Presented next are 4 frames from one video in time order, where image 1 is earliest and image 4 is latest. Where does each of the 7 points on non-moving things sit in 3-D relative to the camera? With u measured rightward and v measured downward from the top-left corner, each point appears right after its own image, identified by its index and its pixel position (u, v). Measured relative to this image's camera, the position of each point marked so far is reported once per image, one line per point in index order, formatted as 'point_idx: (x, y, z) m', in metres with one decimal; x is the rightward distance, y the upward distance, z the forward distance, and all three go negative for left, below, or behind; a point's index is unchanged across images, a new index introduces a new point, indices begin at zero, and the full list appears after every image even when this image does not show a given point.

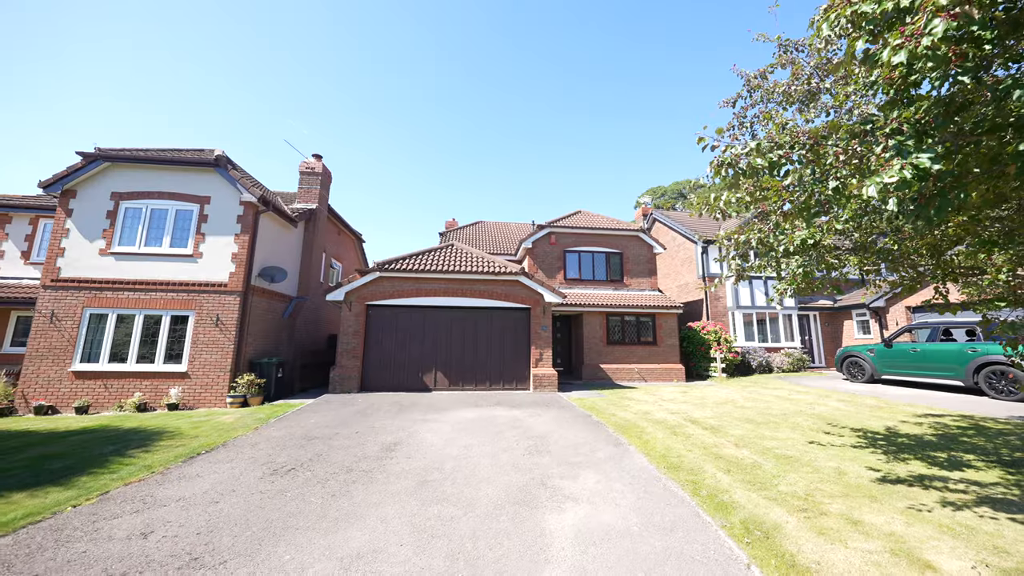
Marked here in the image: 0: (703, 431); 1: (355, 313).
0: (+3.7, -2.7, +7.1) m
1: (-5.3, -0.9, +12.5) m
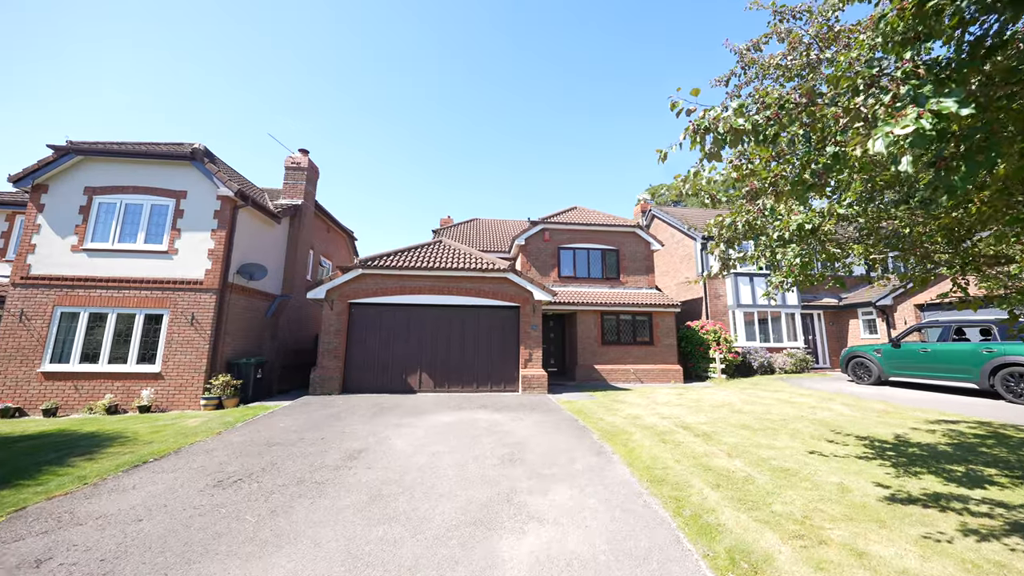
0: (+3.2, -2.7, +6.6) m
1: (-5.6, -0.8, +12.0) m
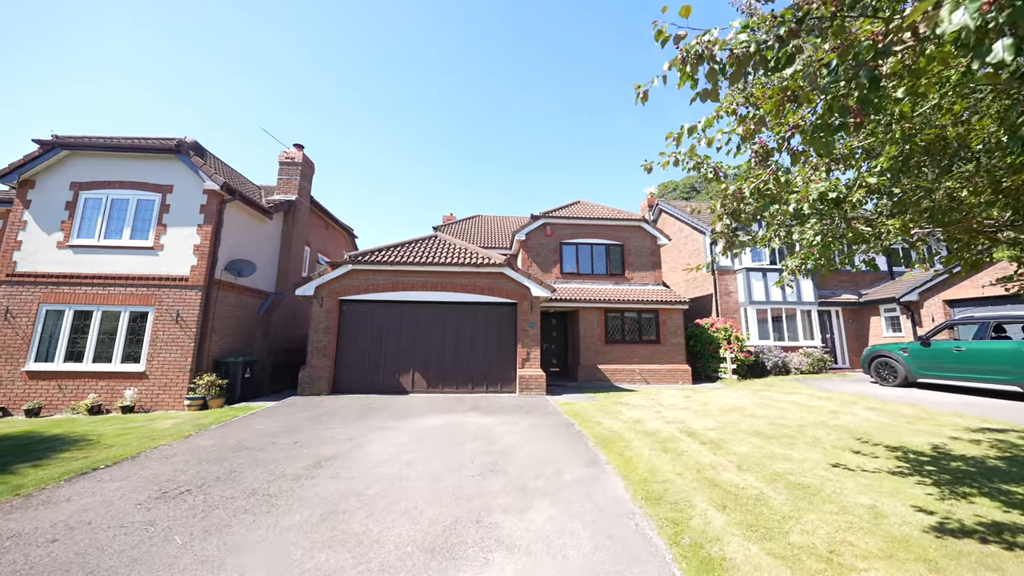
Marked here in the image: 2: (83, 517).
0: (+3.0, -2.5, +5.9) m
1: (-5.7, -0.7, +11.6) m
2: (-4.7, -2.5, +4.1) m
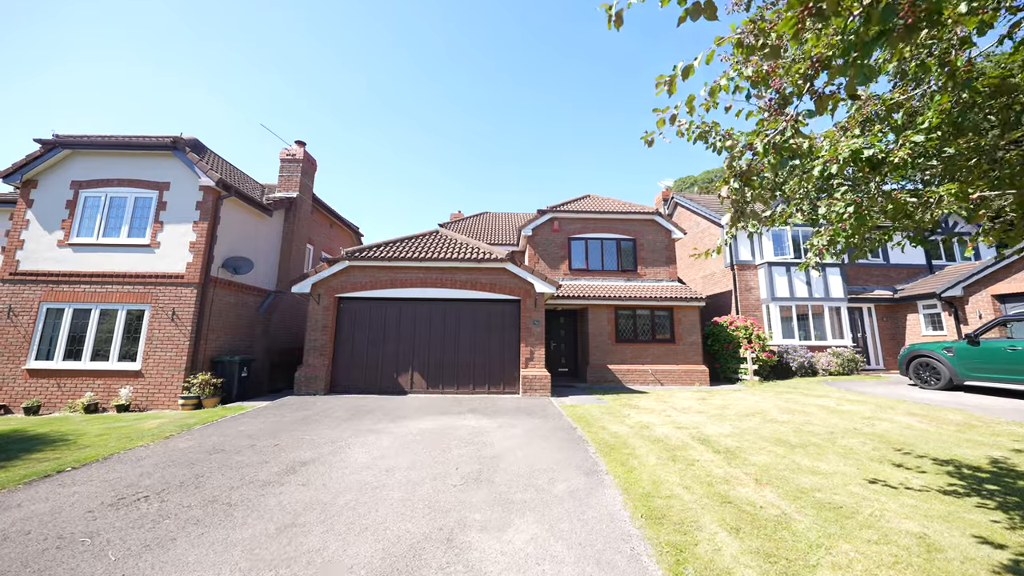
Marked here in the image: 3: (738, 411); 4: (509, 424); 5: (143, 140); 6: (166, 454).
0: (+2.8, -2.4, +5.2) m
1: (-5.7, -0.6, +11.3) m
2: (-4.9, -2.4, +3.7) m
3: (+4.8, -2.6, +7.9) m
4: (-0.1, -2.8, +7.7) m
5: (-10.7, +4.3, +10.8) m
6: (-5.3, -2.6, +5.7) m
